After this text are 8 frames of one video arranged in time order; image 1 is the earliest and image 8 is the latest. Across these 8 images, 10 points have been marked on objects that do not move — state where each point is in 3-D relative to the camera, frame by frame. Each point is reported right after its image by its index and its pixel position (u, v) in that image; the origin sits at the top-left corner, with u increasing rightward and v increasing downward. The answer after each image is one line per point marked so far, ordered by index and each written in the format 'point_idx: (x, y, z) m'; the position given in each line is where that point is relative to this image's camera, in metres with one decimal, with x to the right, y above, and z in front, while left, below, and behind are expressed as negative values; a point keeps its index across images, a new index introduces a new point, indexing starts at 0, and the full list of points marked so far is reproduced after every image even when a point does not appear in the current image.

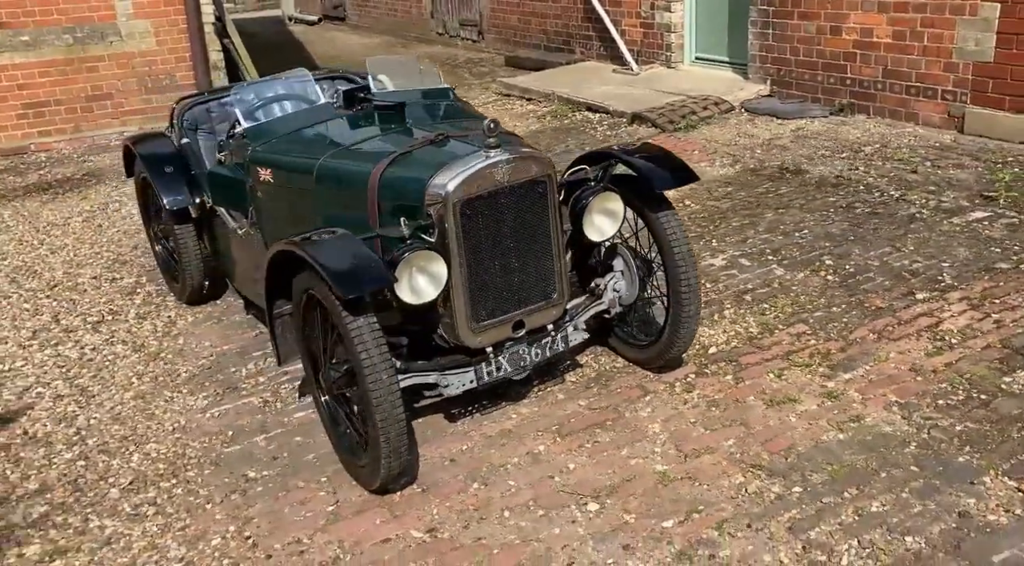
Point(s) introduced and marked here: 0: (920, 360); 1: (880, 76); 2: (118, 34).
0: (+1.6, -0.3, +3.5) m
1: (+2.9, +1.6, +7.2) m
2: (-4.2, +2.6, +9.4) m
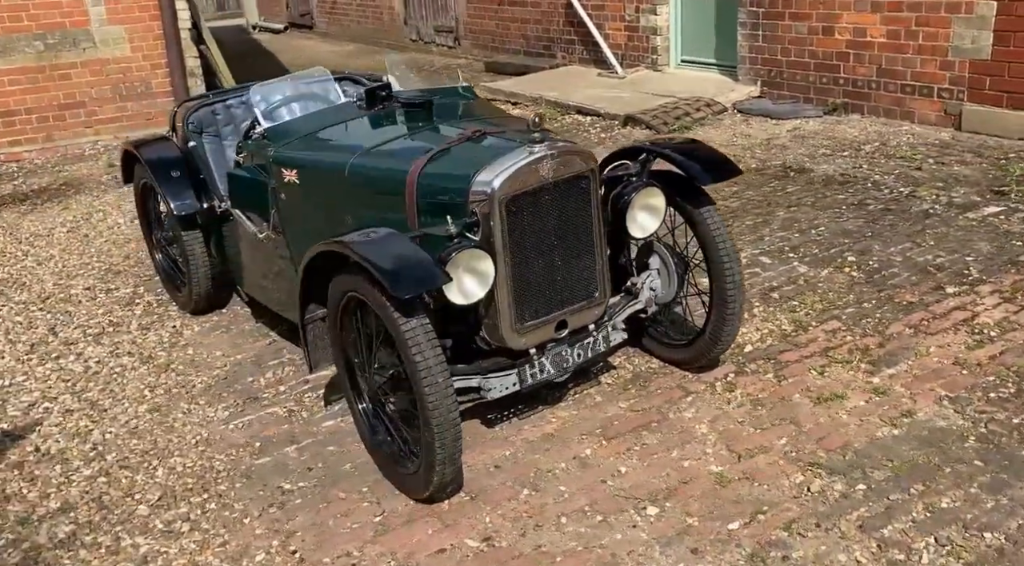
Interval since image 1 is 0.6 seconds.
0: (+1.7, -0.3, +3.5) m
1: (+2.9, +1.7, +7.2) m
2: (-4.3, +2.5, +9.2) m
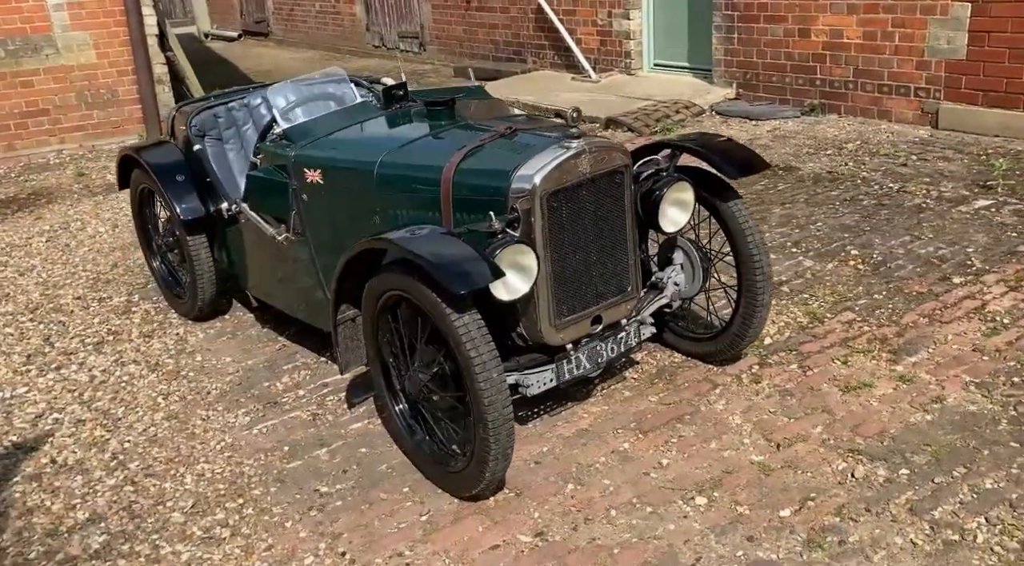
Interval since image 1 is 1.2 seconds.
0: (+1.9, -0.2, +3.6) m
1: (+2.8, +1.7, +7.4) m
2: (-4.5, +2.4, +9.0) m
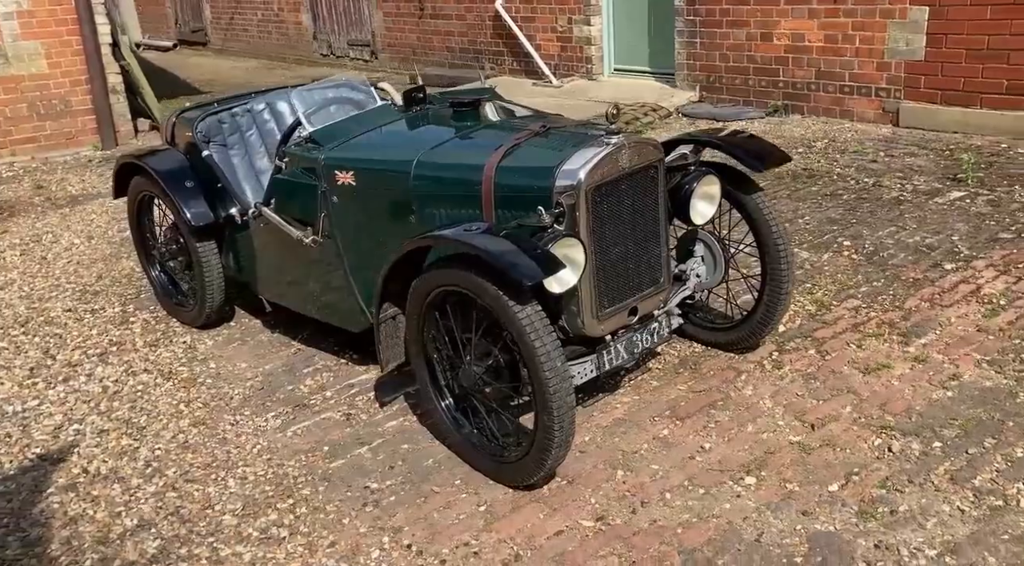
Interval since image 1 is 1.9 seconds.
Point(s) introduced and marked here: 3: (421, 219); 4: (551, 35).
0: (+2.0, -0.2, +3.8) m
1: (+2.6, +1.7, +7.7) m
2: (-4.9, +2.2, +8.7) m
3: (-0.3, +0.2, +3.4) m
4: (+0.5, +2.9, +10.5) m
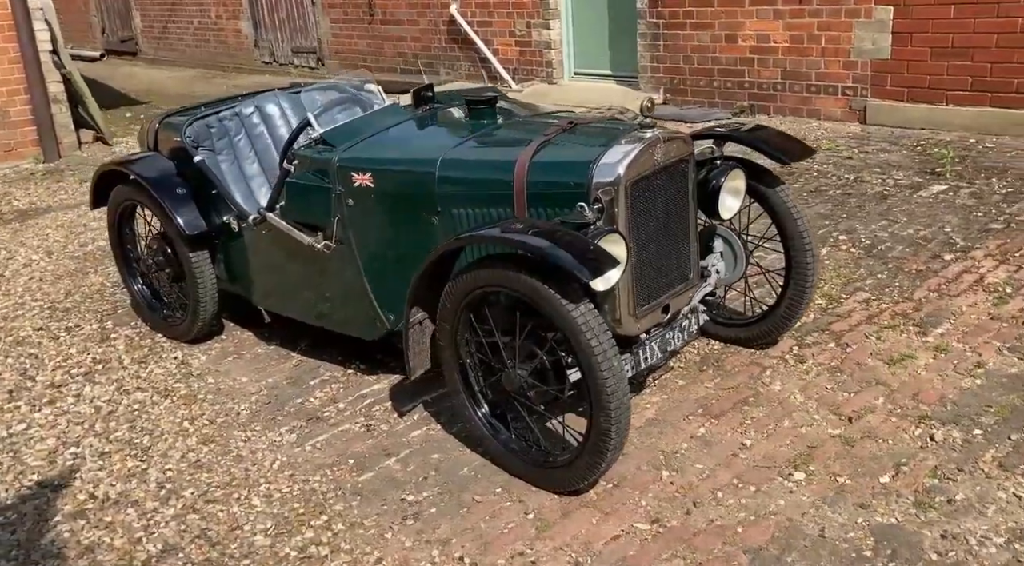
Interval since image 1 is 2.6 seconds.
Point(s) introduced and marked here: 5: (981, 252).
0: (+2.0, -0.1, +3.8) m
1: (+2.3, +1.8, +7.8) m
2: (-5.2, +2.0, +8.3) m
3: (-0.2, +0.2, +3.3) m
4: (0.0, +2.8, +10.4) m
5: (+2.3, +0.2, +4.4) m
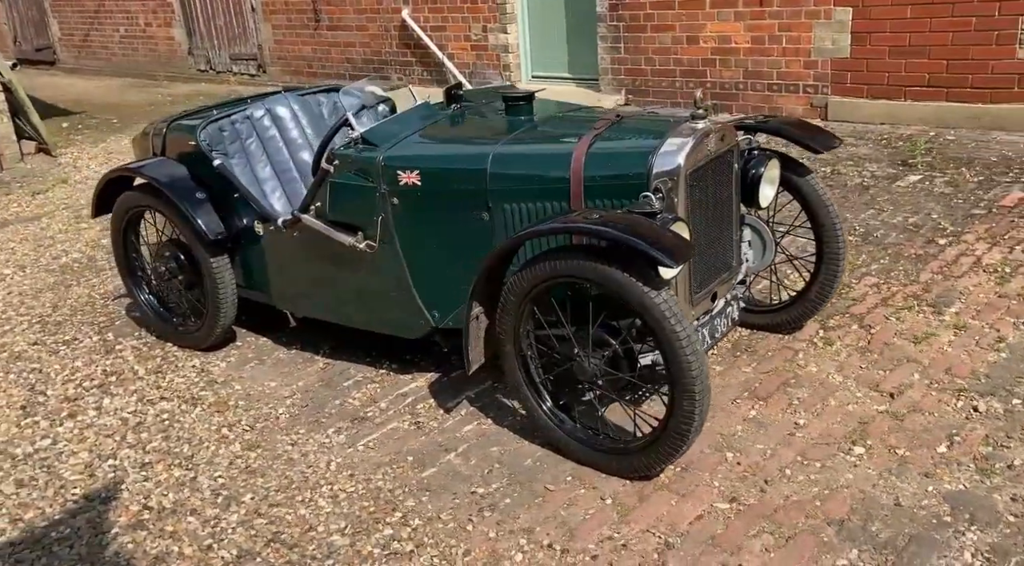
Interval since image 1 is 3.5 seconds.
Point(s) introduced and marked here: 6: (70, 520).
0: (+2.2, 0.0, +4.0) m
1: (+2.0, +1.8, +8.0) m
2: (-5.5, +1.8, +7.9) m
3: (-0.1, +0.2, +3.3) m
4: (-0.6, +2.8, +10.5) m
5: (+2.4, +0.2, +4.7) m
6: (-1.5, -0.8, +3.1) m
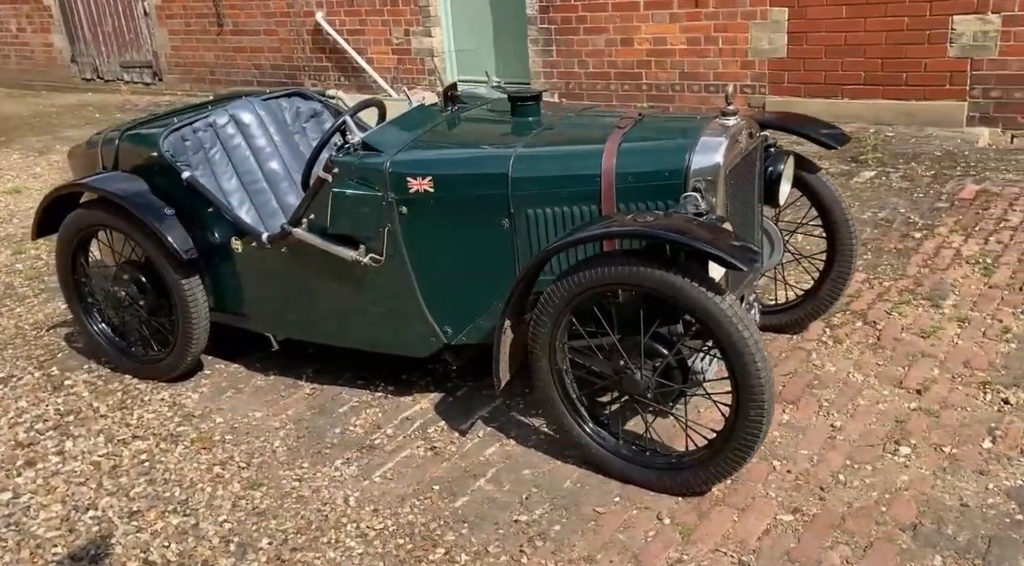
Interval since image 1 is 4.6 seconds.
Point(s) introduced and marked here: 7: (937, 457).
0: (+2.2, 0.0, +4.1) m
1: (+1.5, +1.8, +8.0) m
2: (-6.0, +1.5, +7.0) m
3: (0.0, +0.2, +3.1) m
4: (-1.4, +2.7, +10.2) m
5: (+2.3, +0.3, +4.7) m
6: (-1.4, -0.9, +2.7) m
7: (+1.4, -0.6, +2.9) m
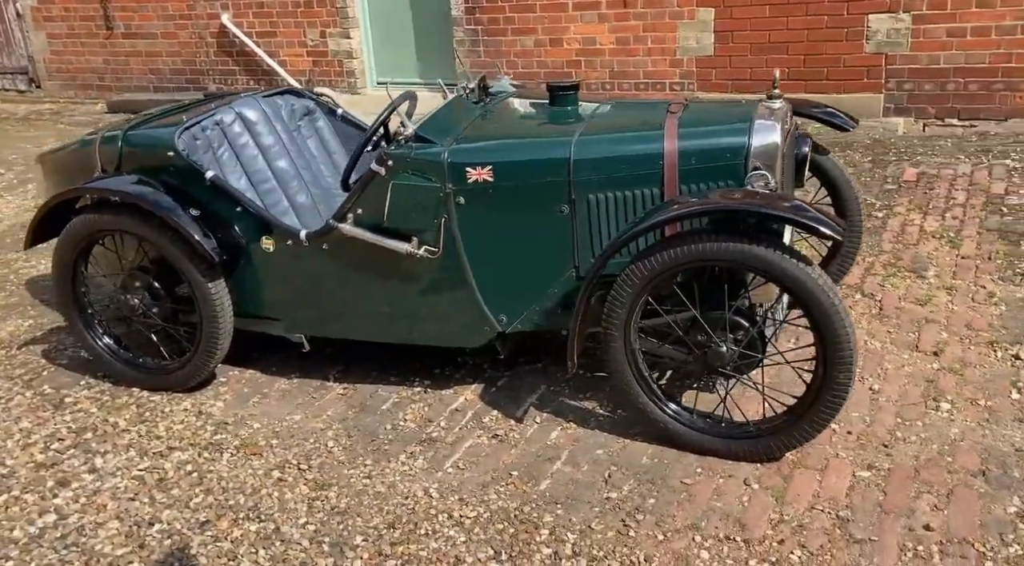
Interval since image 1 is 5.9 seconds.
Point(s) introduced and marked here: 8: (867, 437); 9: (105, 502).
0: (+2.2, +0.1, +4.5) m
1: (+0.9, +1.9, +8.2) m
2: (-6.3, +1.3, +6.1) m
3: (+0.2, +0.3, +3.1) m
4: (-2.3, +2.6, +9.9) m
5: (+2.2, +0.4, +5.1) m
6: (-1.0, -0.9, +2.6) m
7: (+1.6, -0.4, +3.2) m
8: (+1.2, -0.5, +3.1) m
9: (-1.4, -0.8, +3.0) m
